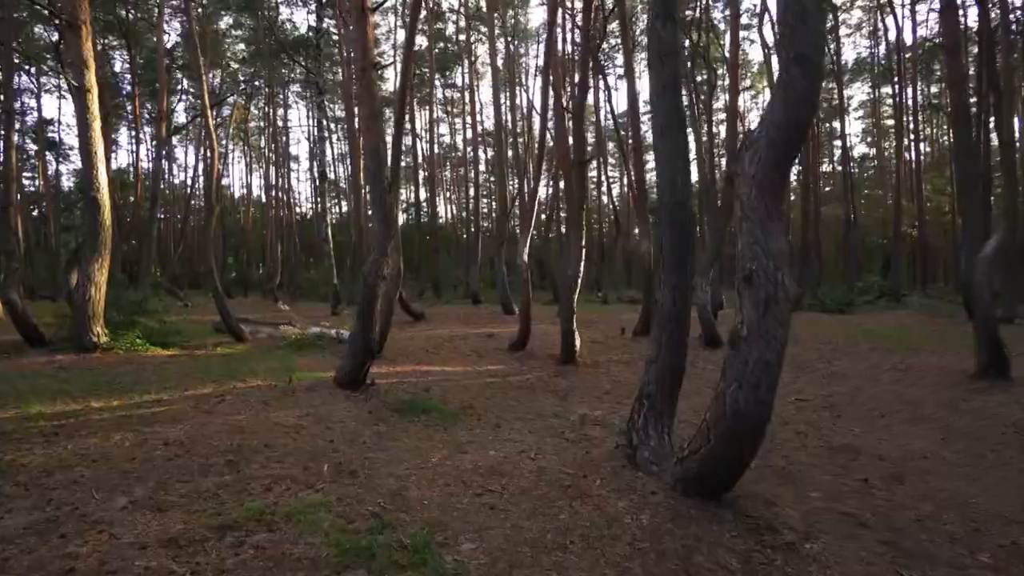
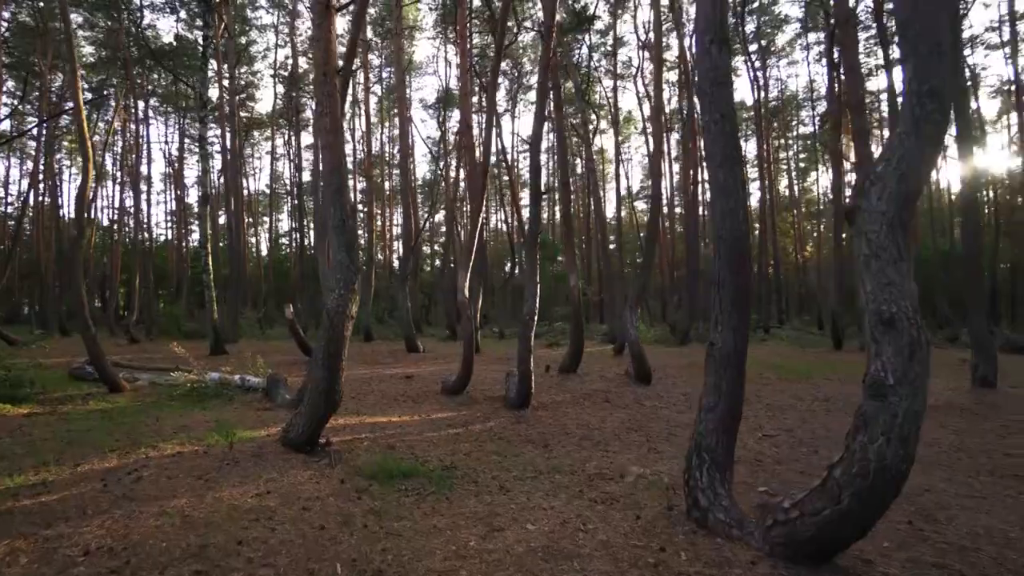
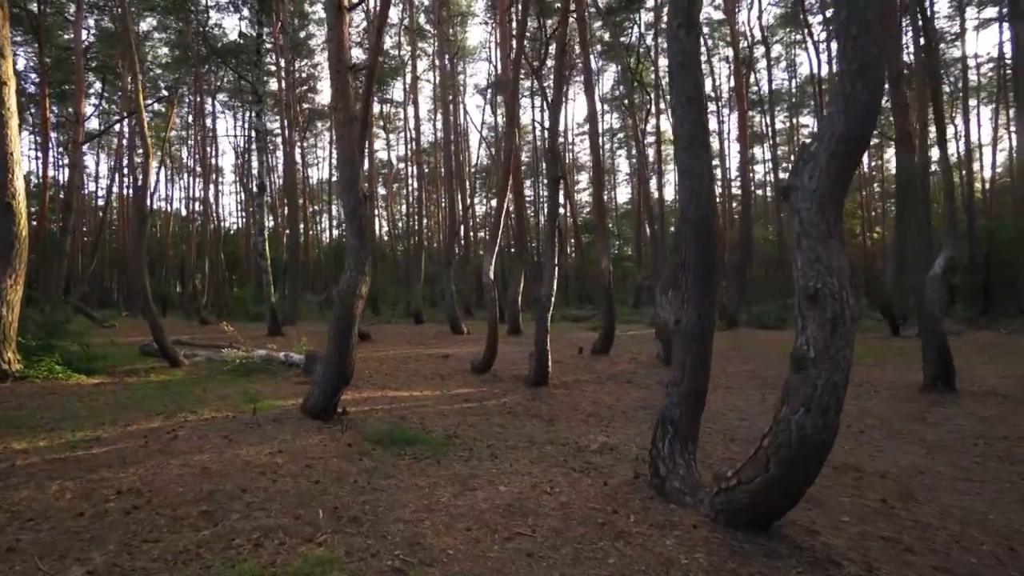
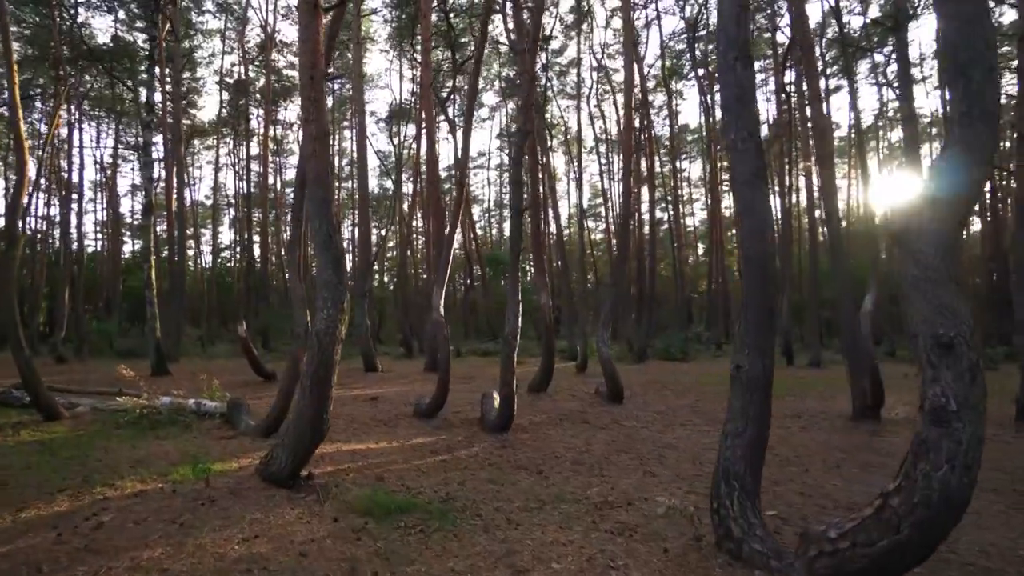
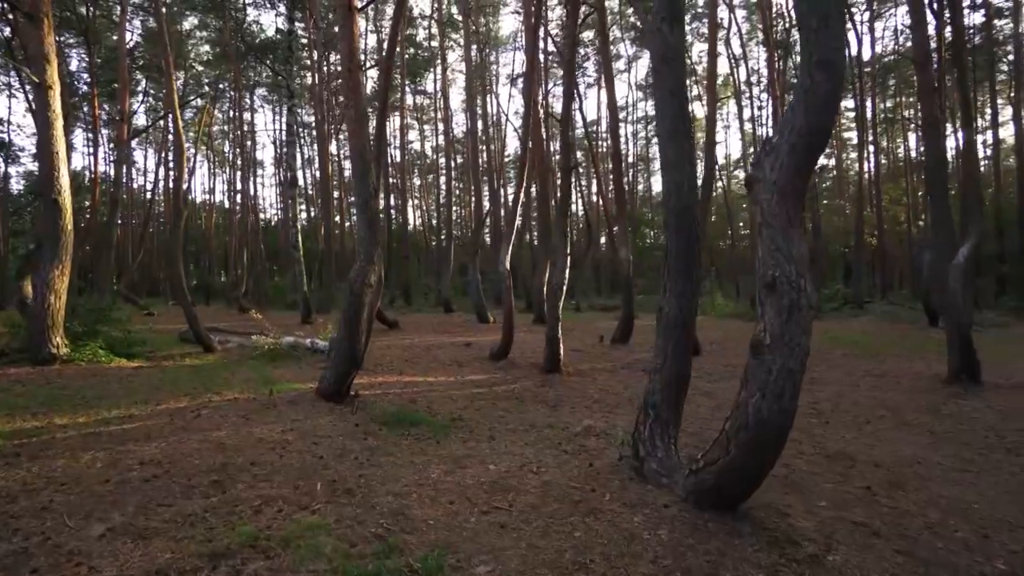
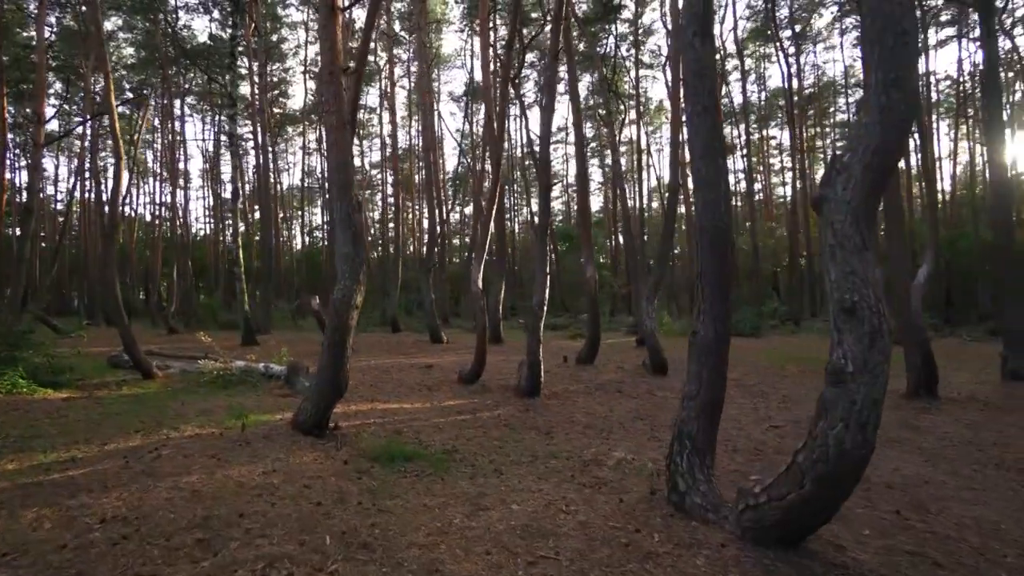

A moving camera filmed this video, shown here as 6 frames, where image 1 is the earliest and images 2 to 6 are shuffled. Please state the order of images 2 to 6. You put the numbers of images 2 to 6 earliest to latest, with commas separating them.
5, 3, 6, 2, 4
